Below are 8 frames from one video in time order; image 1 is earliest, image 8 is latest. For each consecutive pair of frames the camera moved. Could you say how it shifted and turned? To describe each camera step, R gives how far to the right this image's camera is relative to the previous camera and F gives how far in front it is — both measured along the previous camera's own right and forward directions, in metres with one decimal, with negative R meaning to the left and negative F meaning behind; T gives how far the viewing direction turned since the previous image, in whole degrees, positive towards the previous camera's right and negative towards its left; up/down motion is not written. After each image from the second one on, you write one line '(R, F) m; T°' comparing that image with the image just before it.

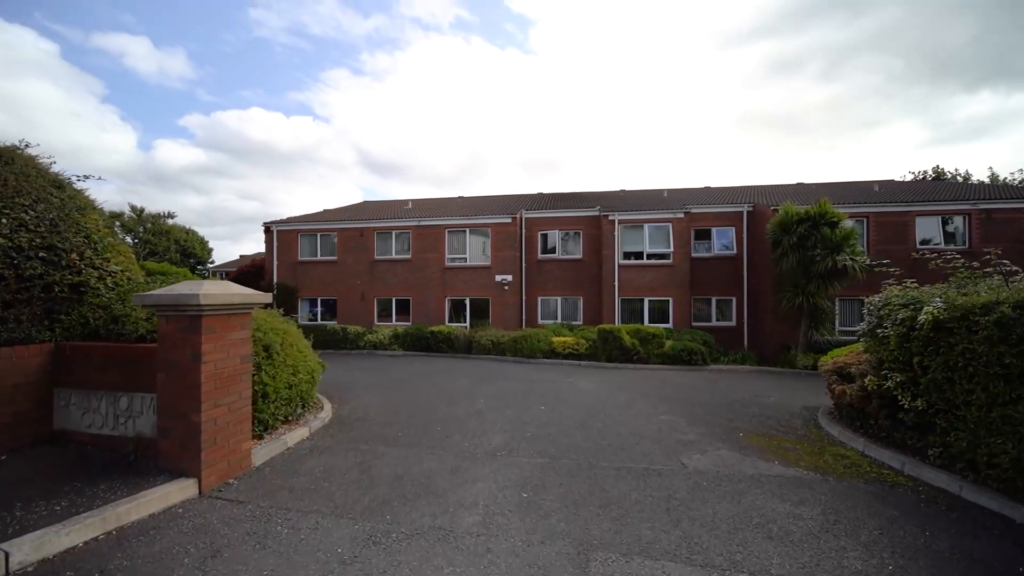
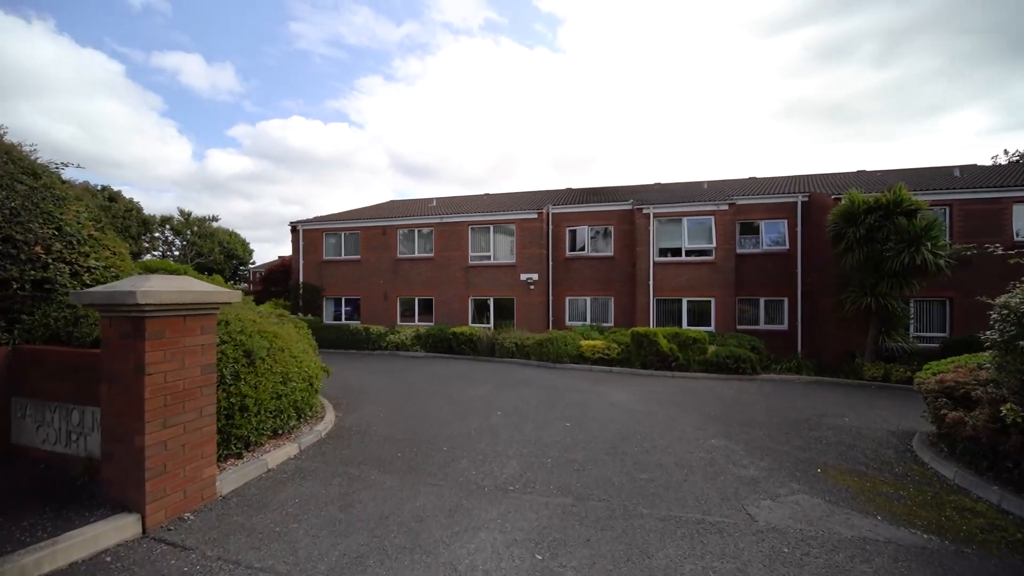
(+0.2, +0.9) m; -5°
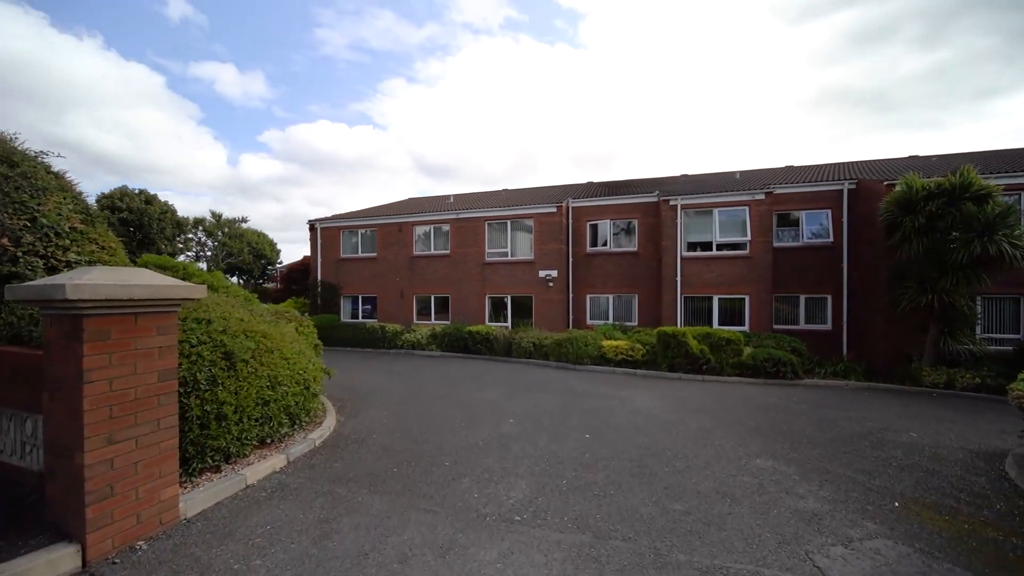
(+0.1, +0.7) m; -3°
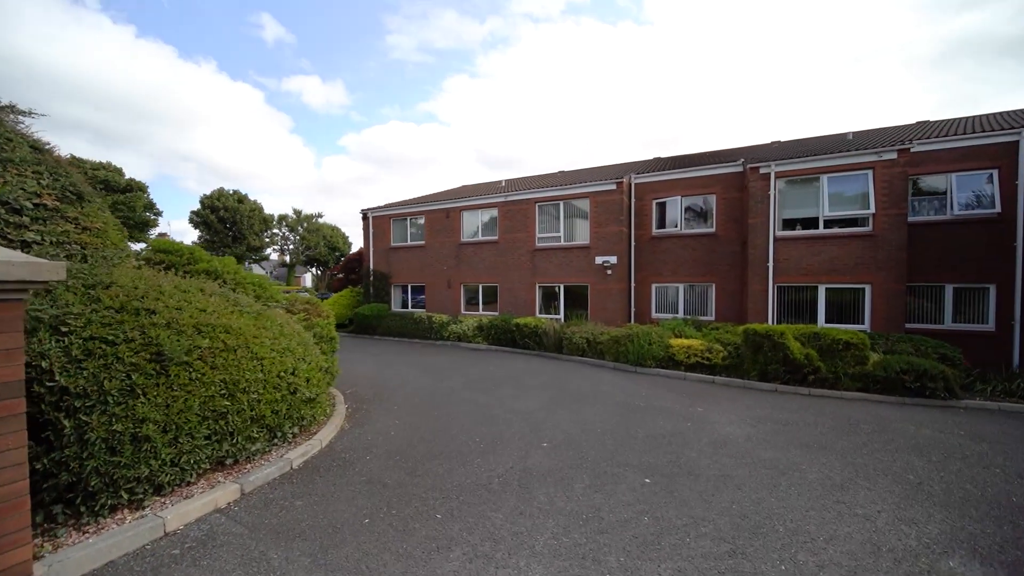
(+0.4, +1.6) m; -10°
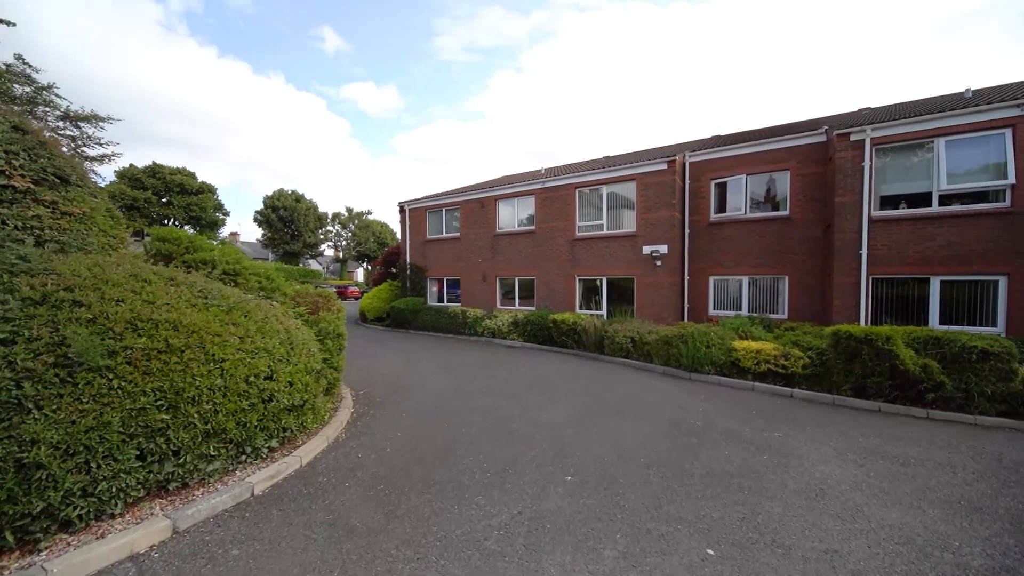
(+0.3, +1.1) m; -7°
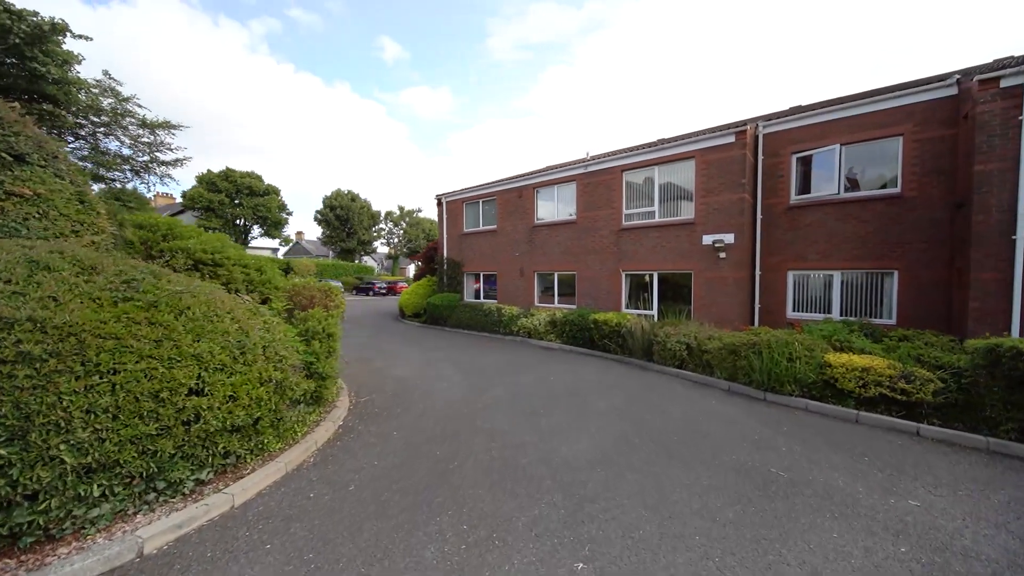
(+0.5, +1.3) m; -8°
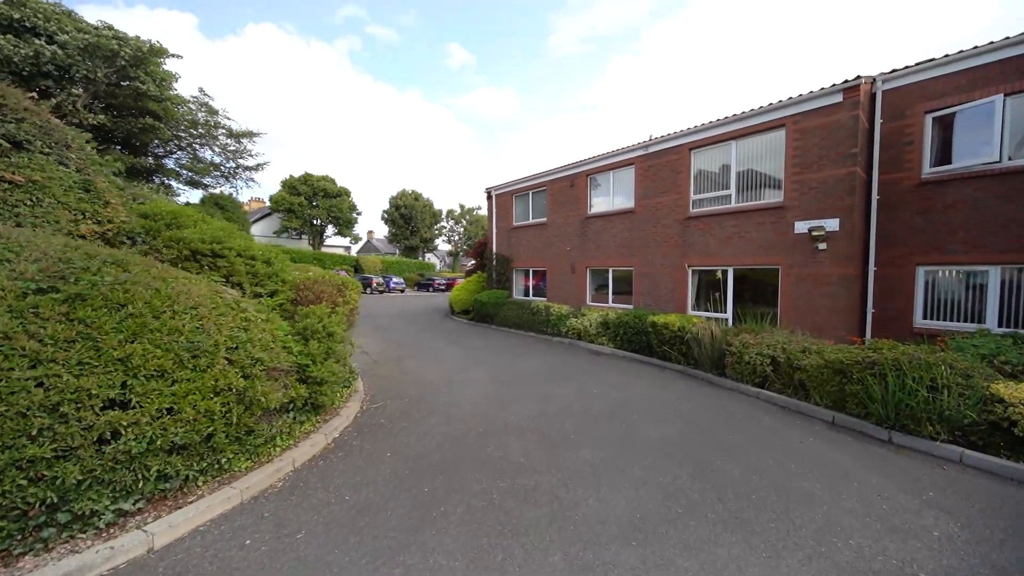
(+0.5, +1.1) m; -10°
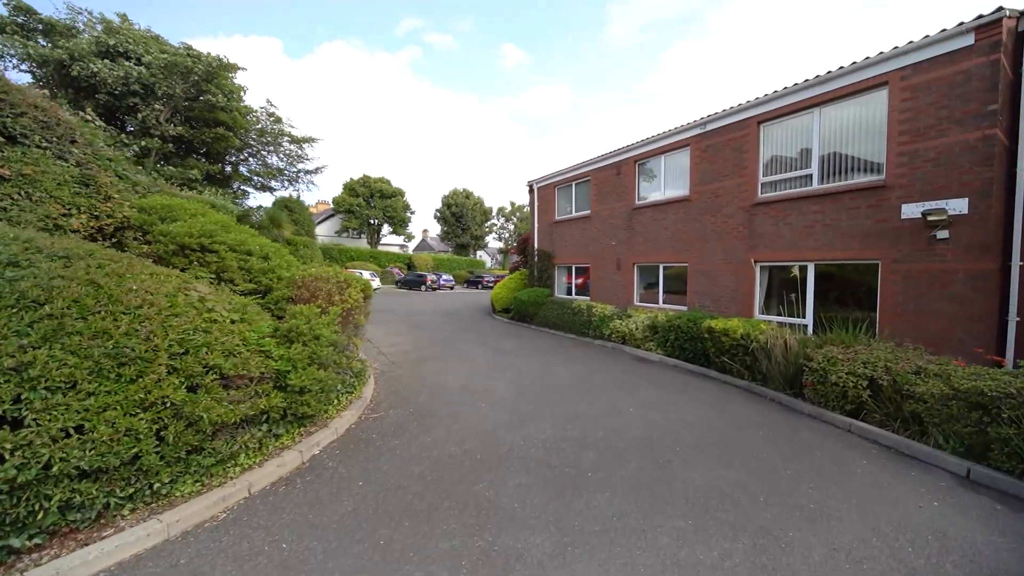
(+0.5, +0.9) m; -8°
